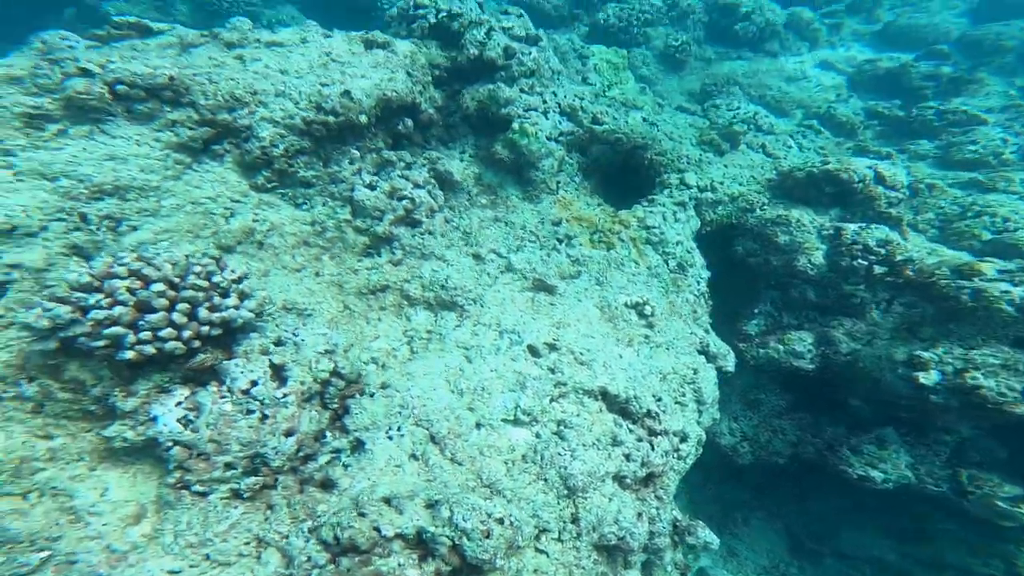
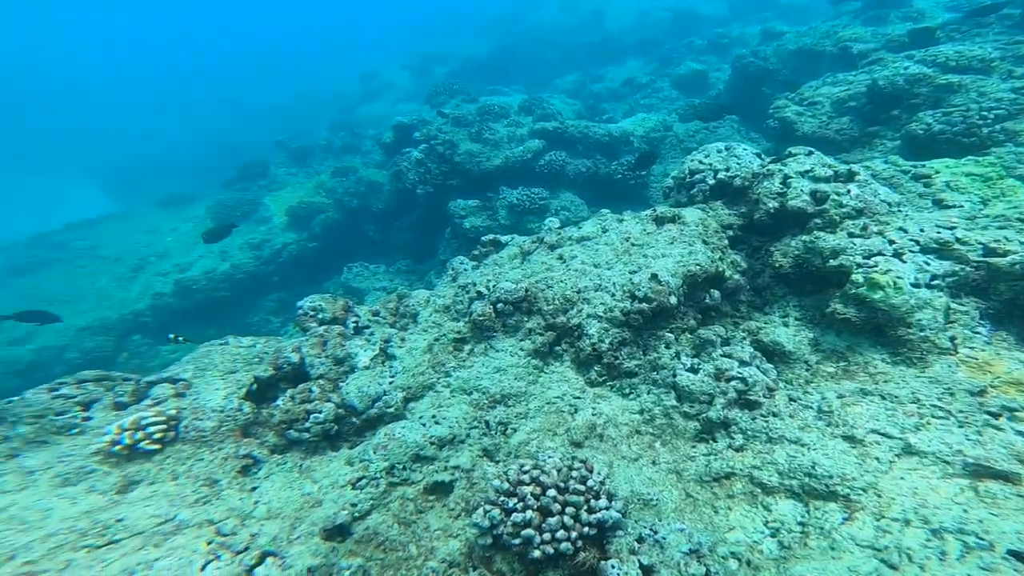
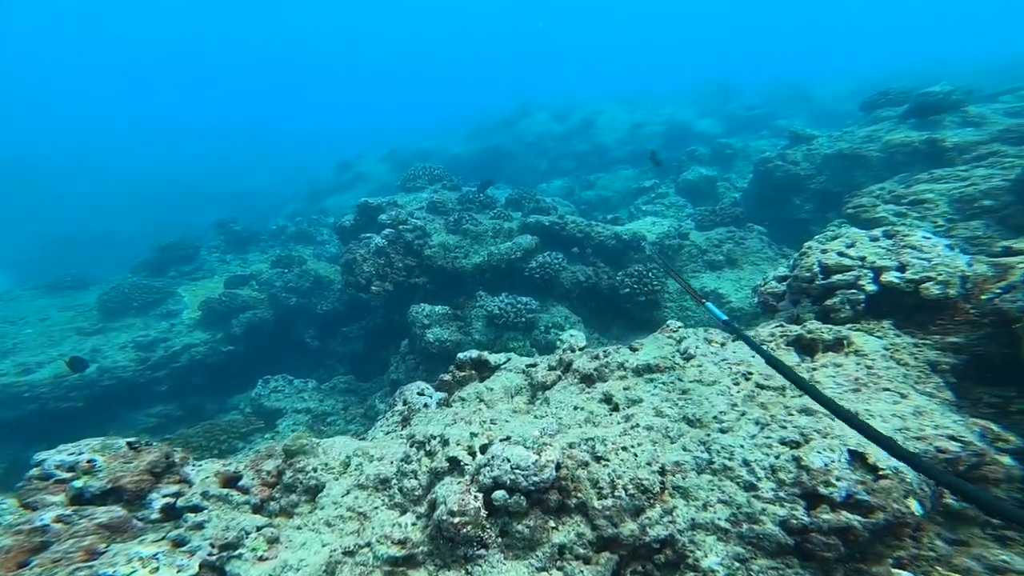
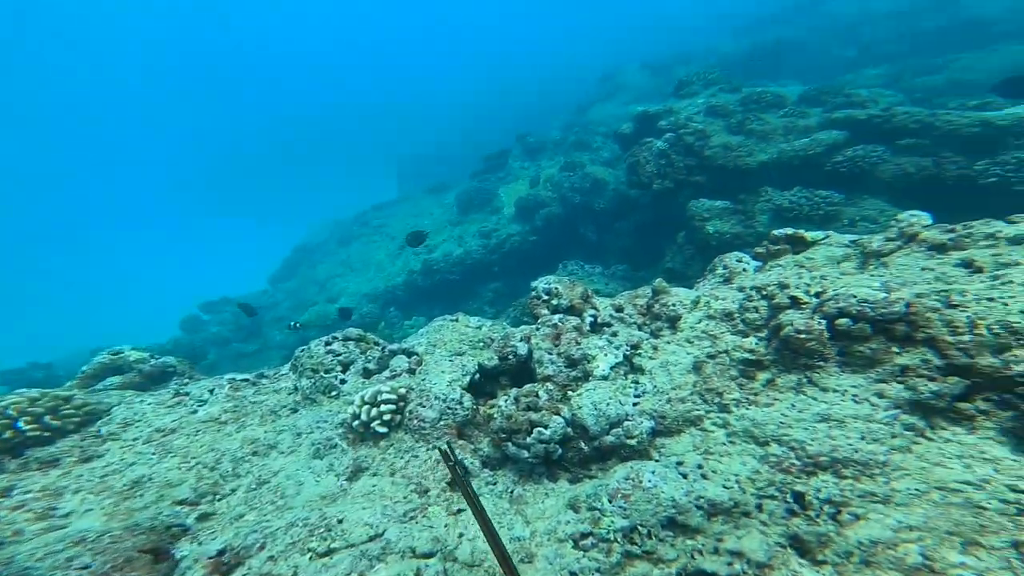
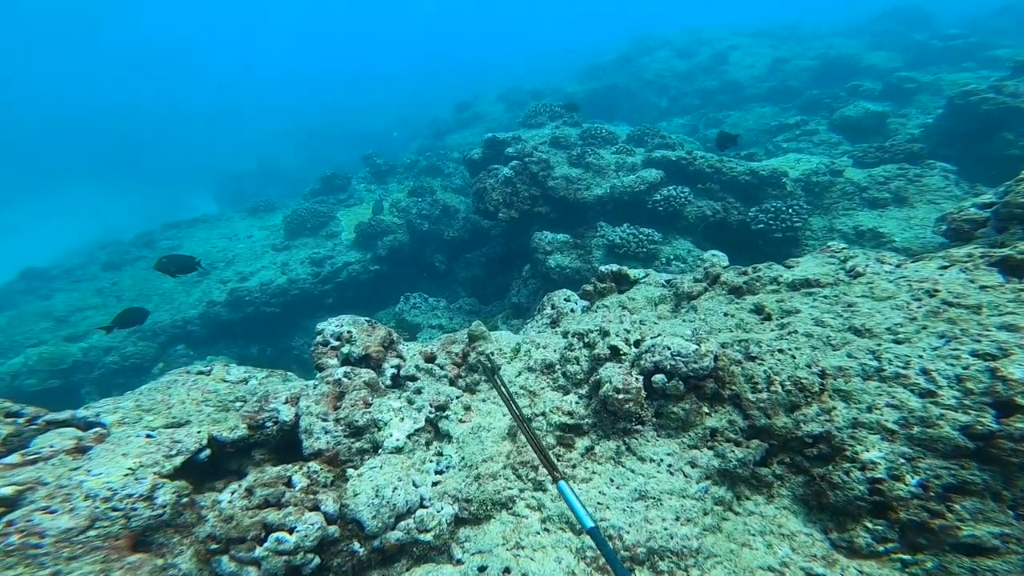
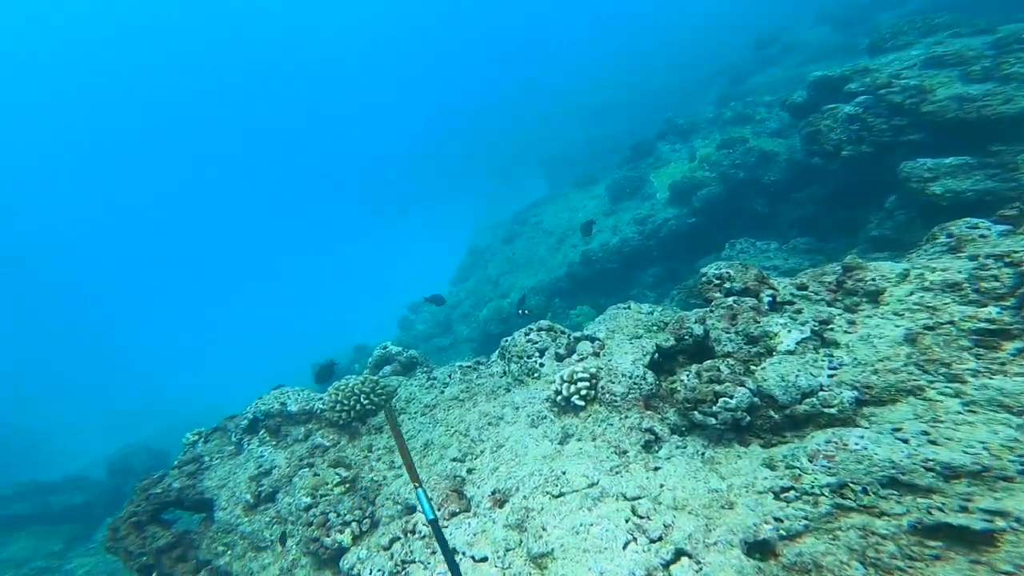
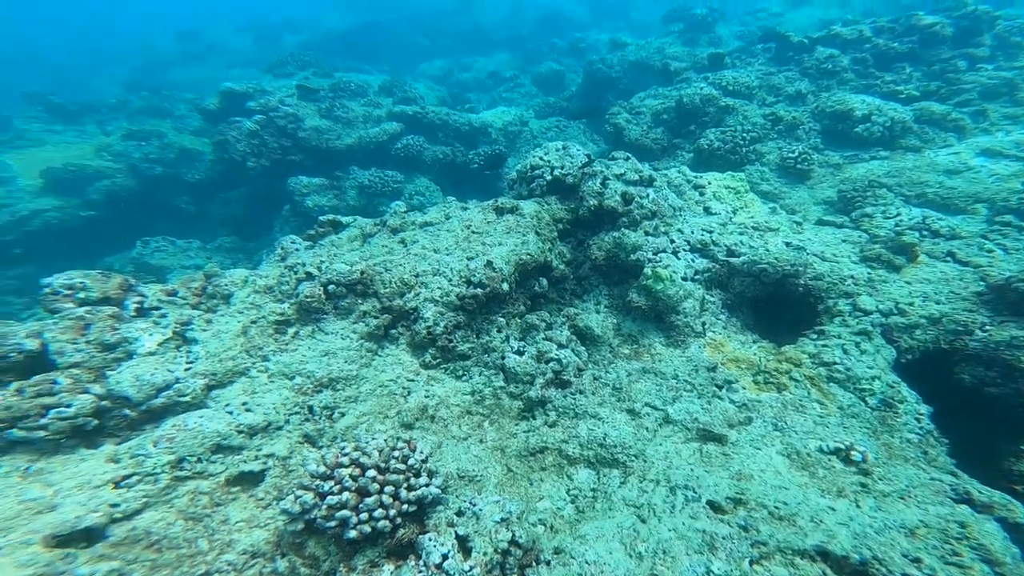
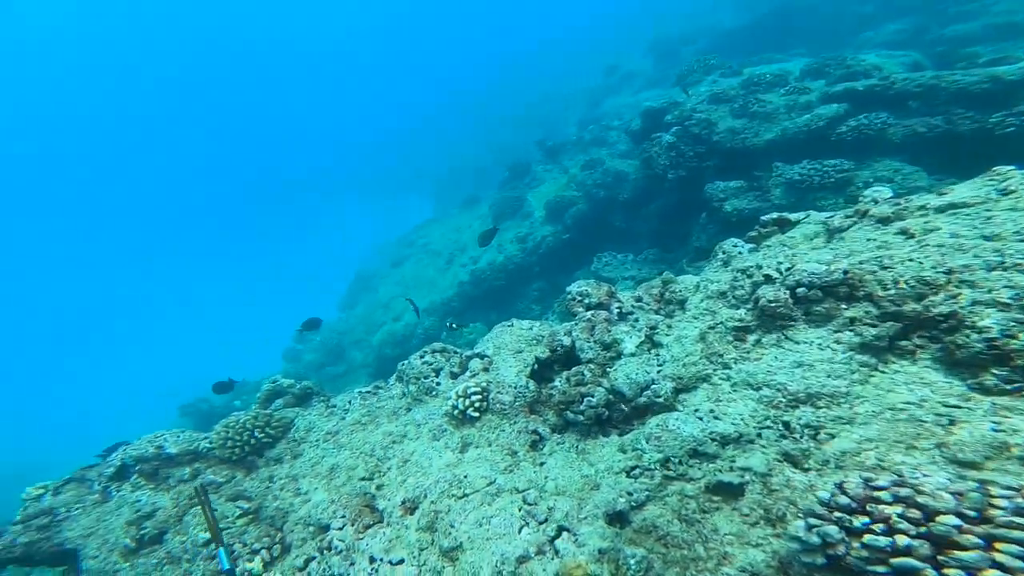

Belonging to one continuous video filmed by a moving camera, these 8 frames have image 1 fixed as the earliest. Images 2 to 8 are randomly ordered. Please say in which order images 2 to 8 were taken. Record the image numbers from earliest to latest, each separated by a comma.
7, 2, 8, 6, 4, 5, 3
